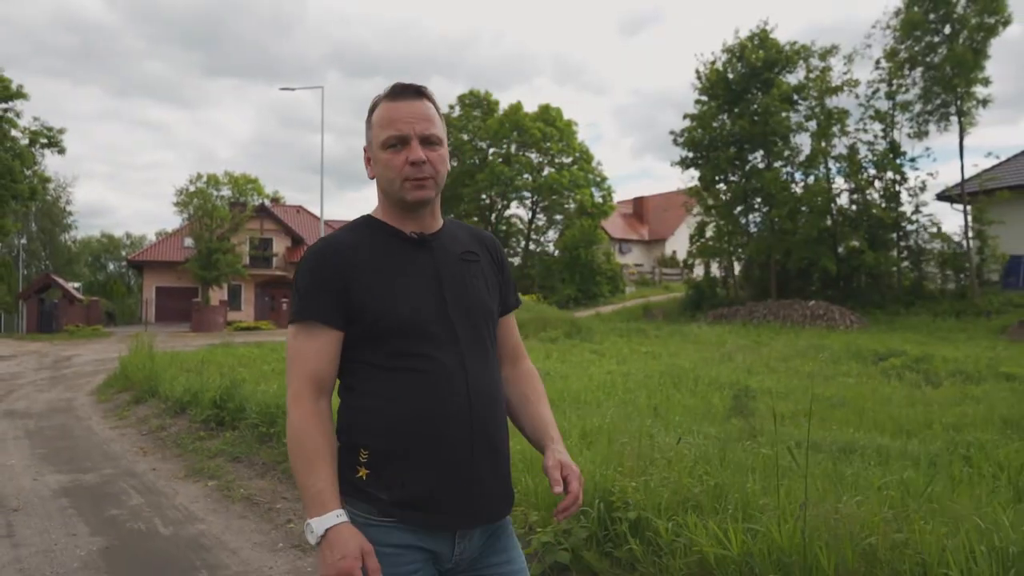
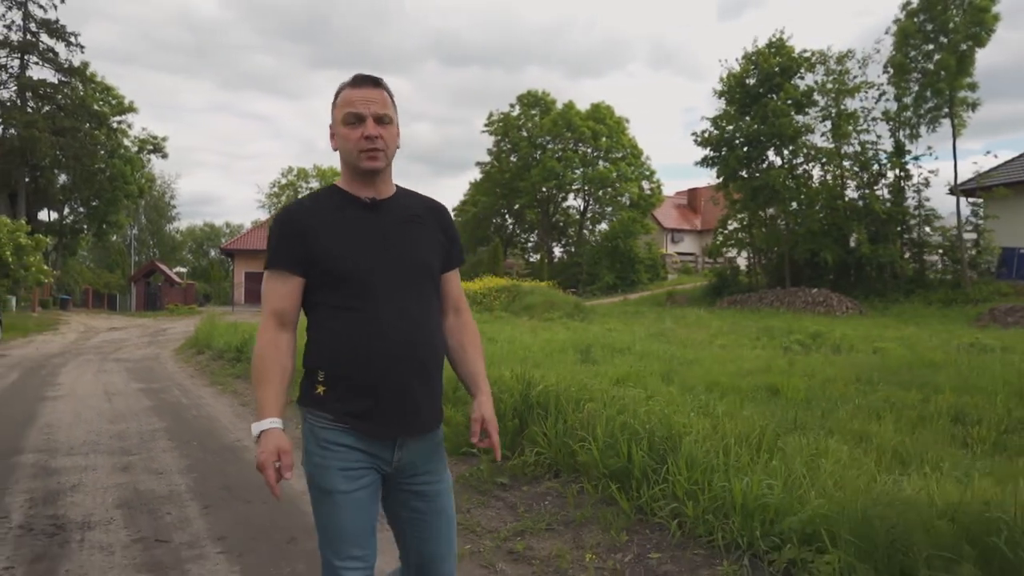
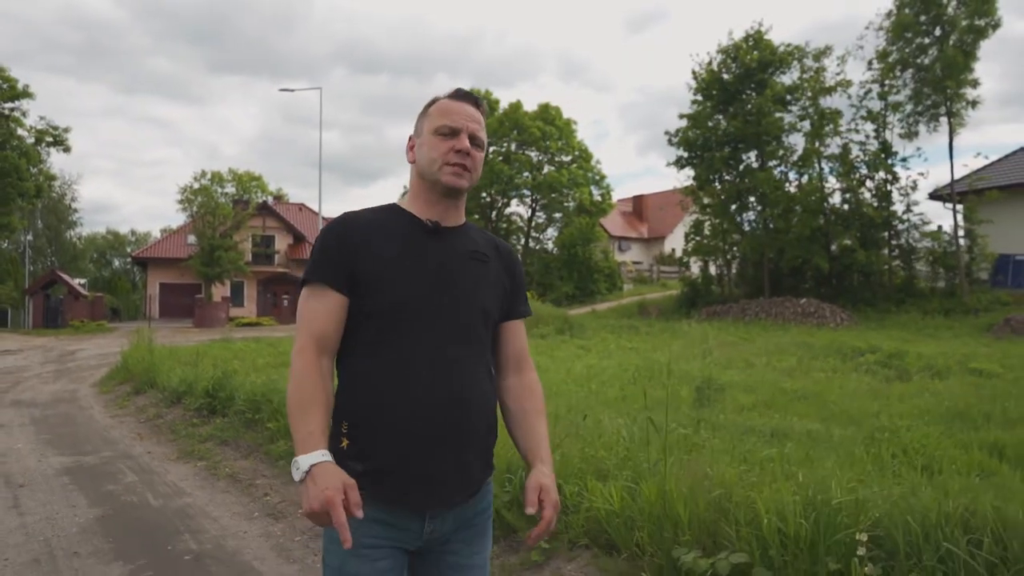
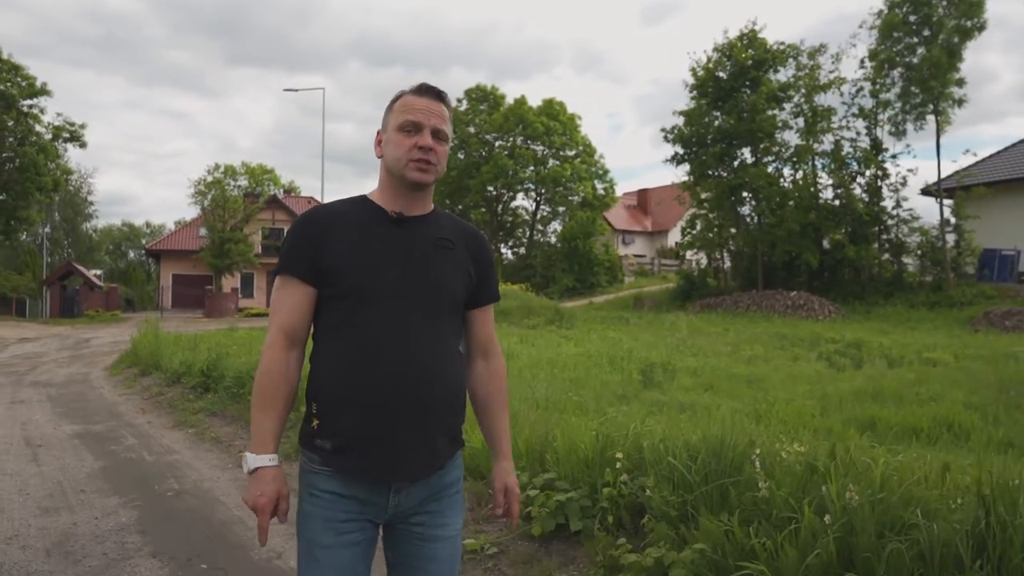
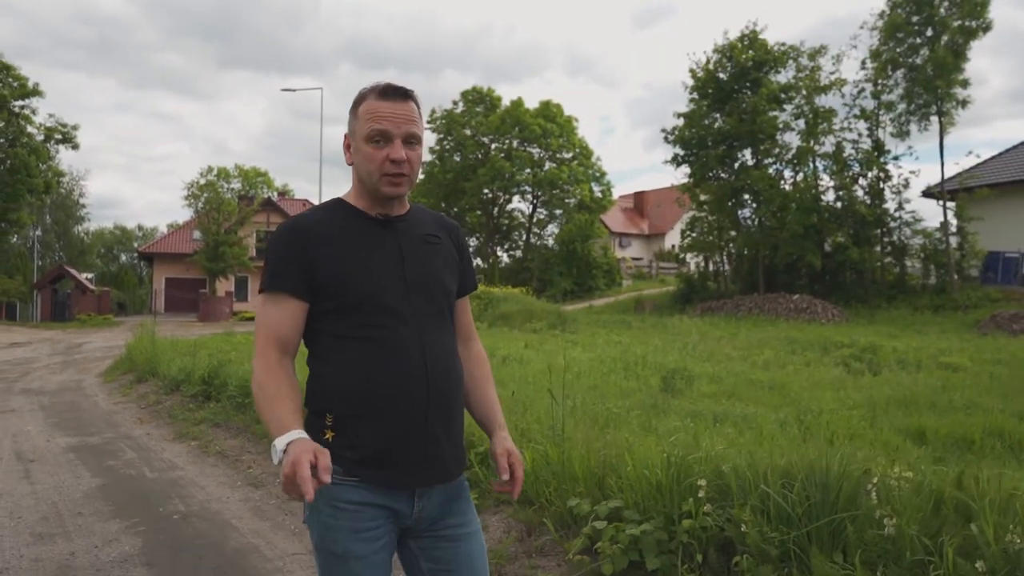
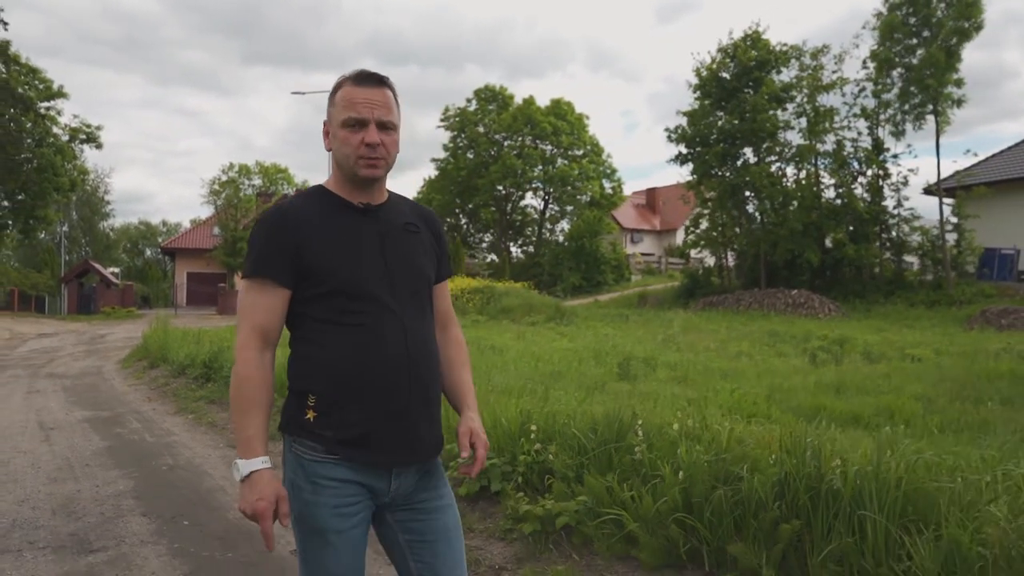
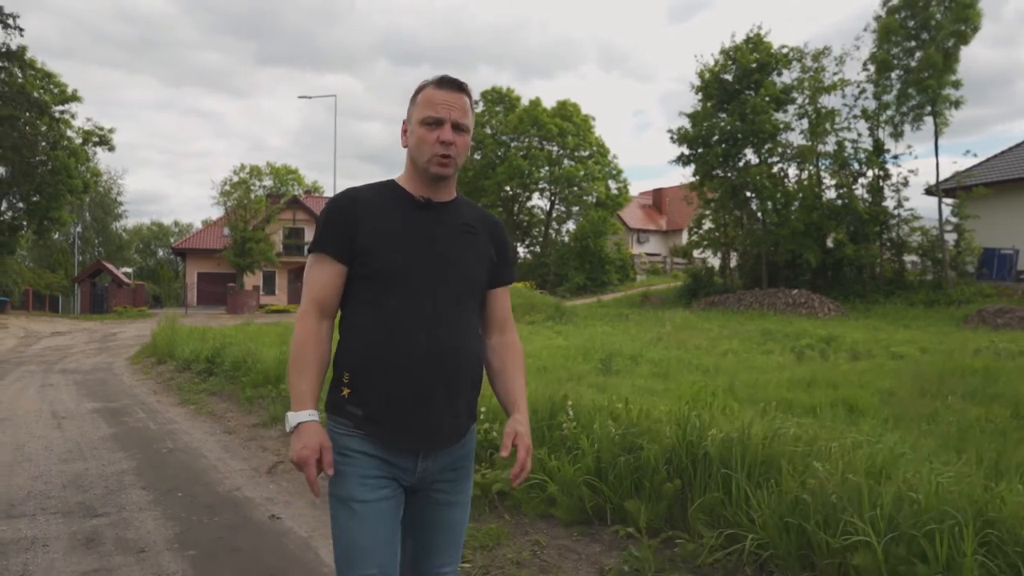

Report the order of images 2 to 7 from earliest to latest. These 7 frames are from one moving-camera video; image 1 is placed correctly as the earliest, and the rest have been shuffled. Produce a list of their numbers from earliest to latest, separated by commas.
3, 5, 4, 6, 7, 2
